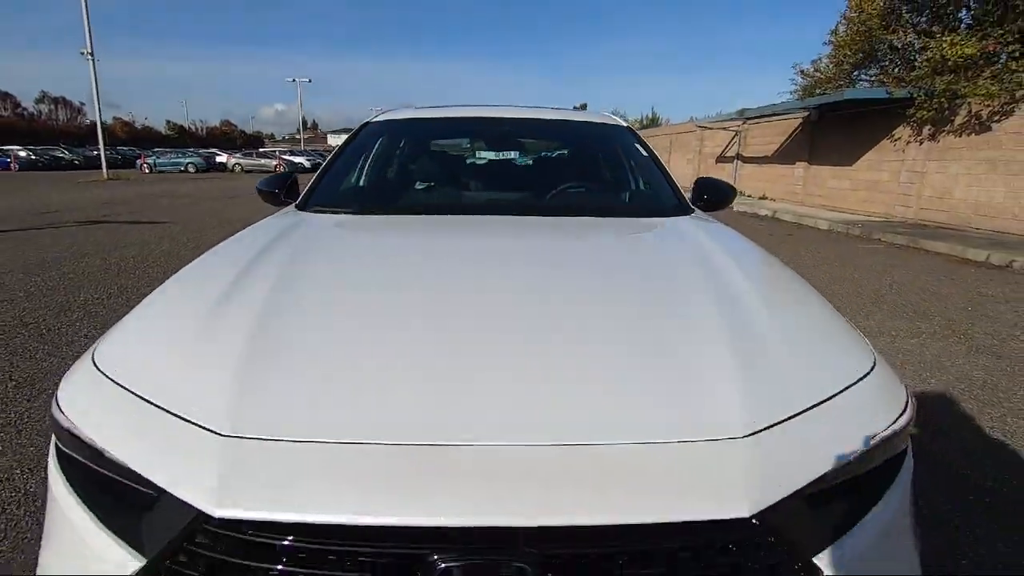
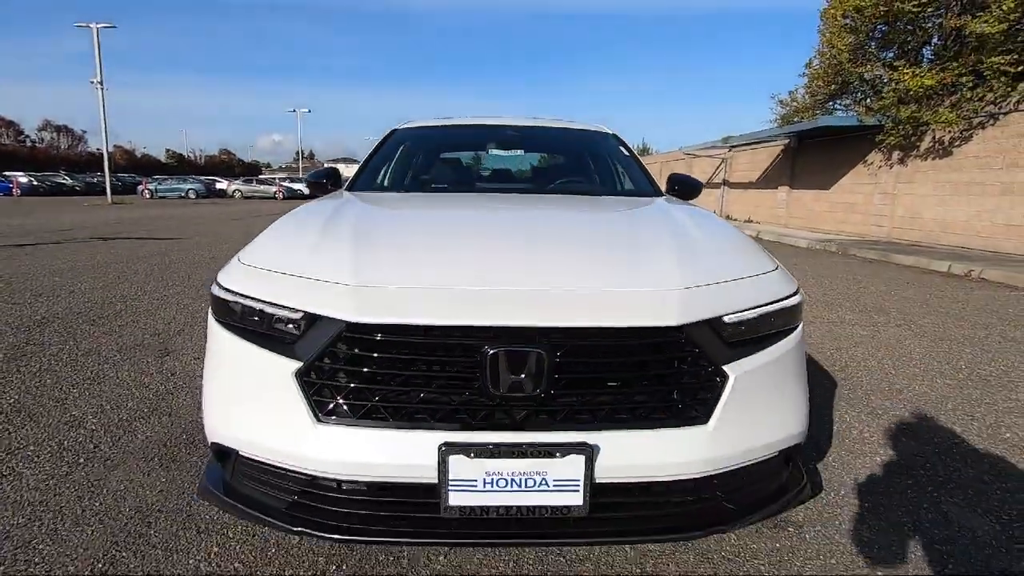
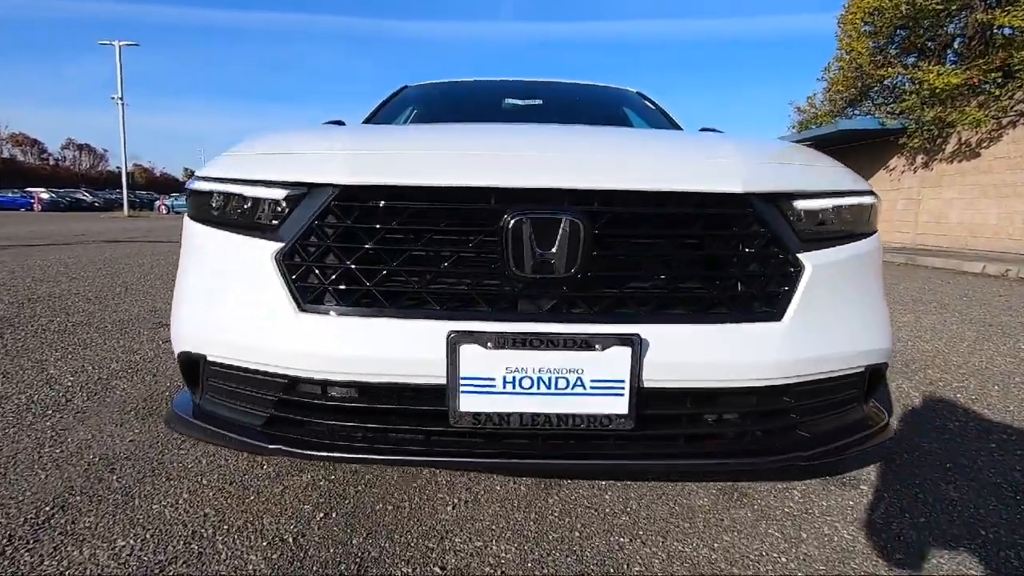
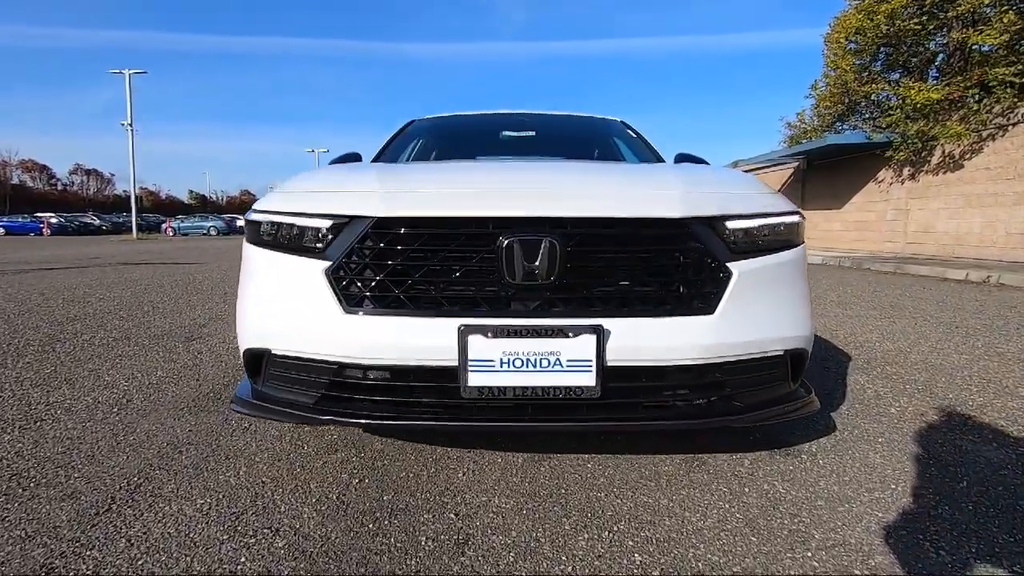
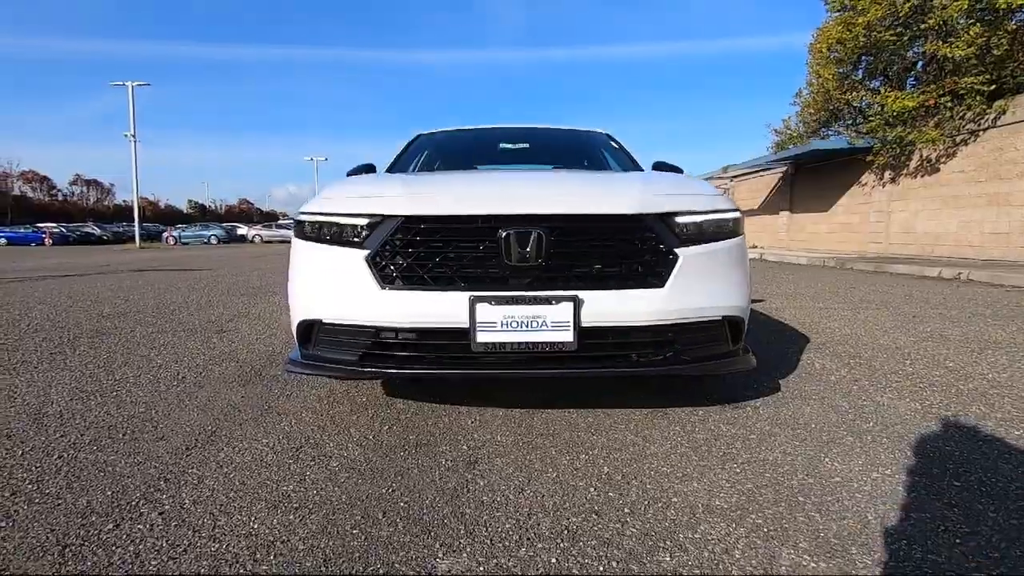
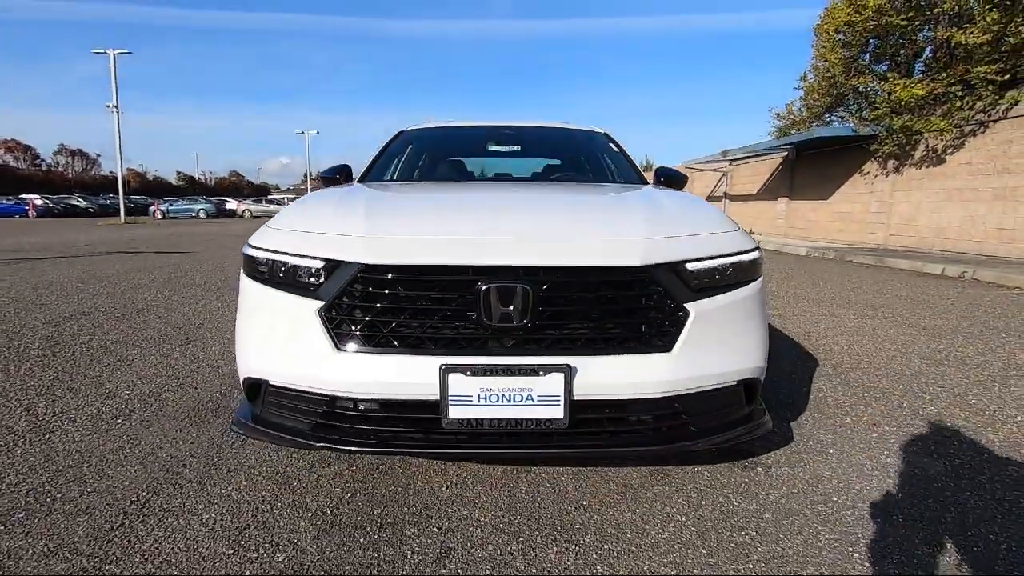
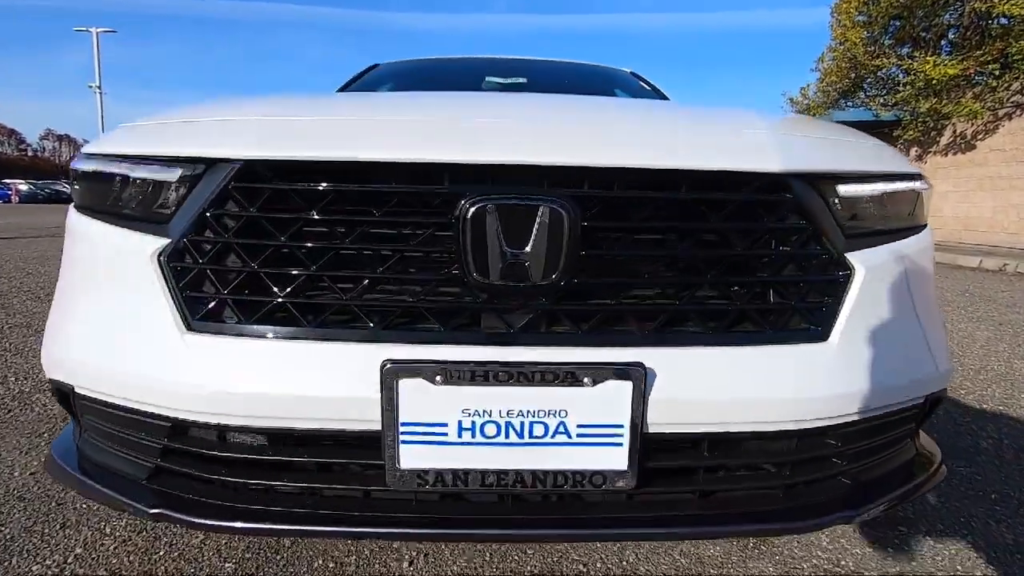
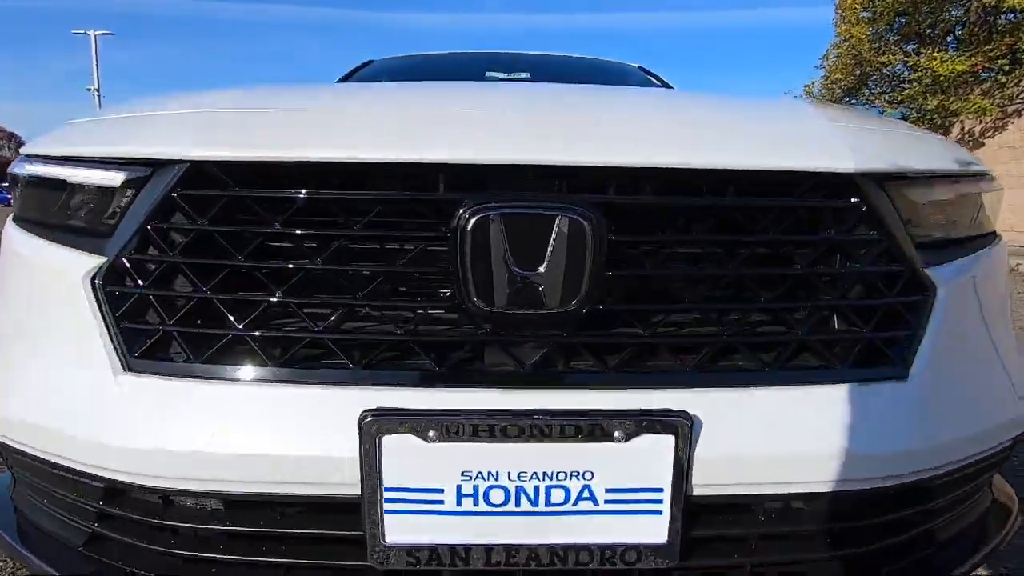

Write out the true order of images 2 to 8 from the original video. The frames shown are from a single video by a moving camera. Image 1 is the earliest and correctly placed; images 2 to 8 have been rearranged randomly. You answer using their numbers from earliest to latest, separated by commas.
2, 6, 5, 4, 3, 7, 8
